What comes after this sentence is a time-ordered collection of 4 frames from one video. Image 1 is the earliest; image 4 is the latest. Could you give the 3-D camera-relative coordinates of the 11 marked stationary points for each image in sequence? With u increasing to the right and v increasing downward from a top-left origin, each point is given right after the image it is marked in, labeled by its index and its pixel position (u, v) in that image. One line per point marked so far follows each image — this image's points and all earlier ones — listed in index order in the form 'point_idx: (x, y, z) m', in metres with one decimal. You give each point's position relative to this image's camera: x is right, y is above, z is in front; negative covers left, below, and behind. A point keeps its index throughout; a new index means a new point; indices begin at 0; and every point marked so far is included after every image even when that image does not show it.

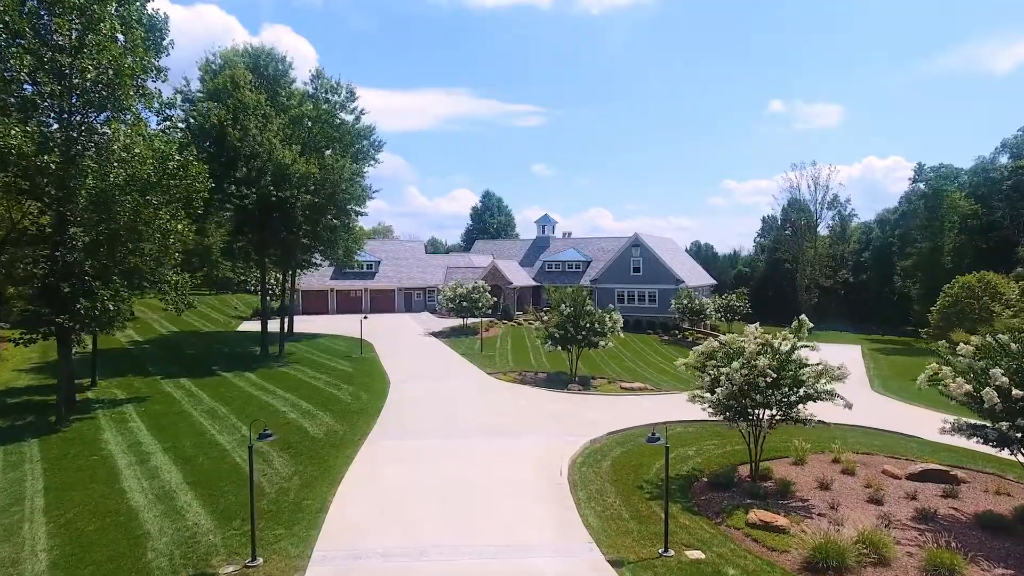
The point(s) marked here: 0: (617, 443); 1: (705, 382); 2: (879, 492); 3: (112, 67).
0: (+3.0, -4.4, +17.0) m
1: (+4.5, -2.2, +13.9) m
2: (+8.3, -4.6, +13.4) m
3: (-11.7, +6.4, +17.3) m
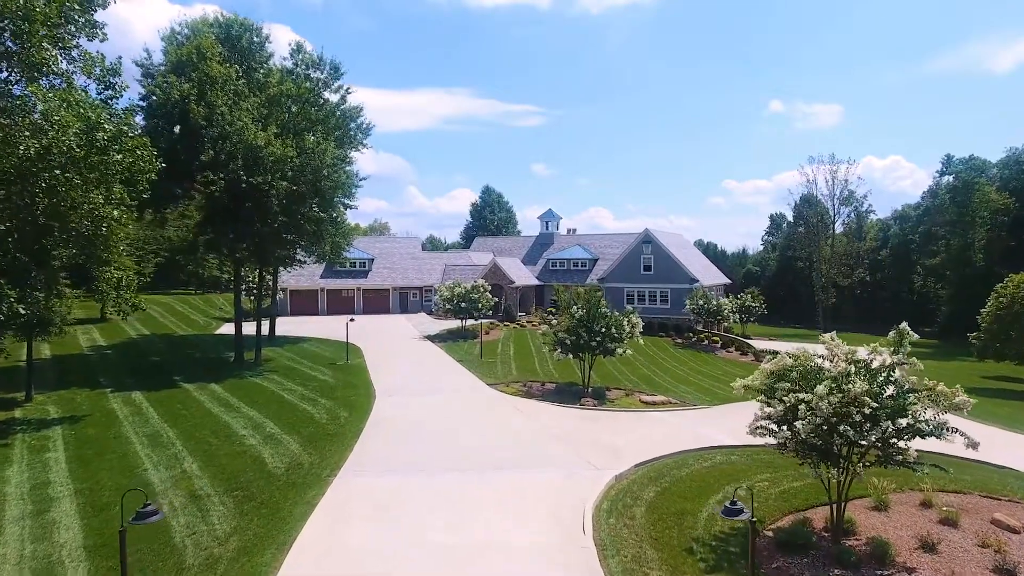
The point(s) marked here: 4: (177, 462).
0: (+3.1, -4.4, +13.7) m
1: (+4.6, -2.2, +10.6) m
2: (+8.4, -4.6, +10.1) m
3: (-11.5, +6.5, +14.1) m
4: (-7.8, -4.1, +13.9) m
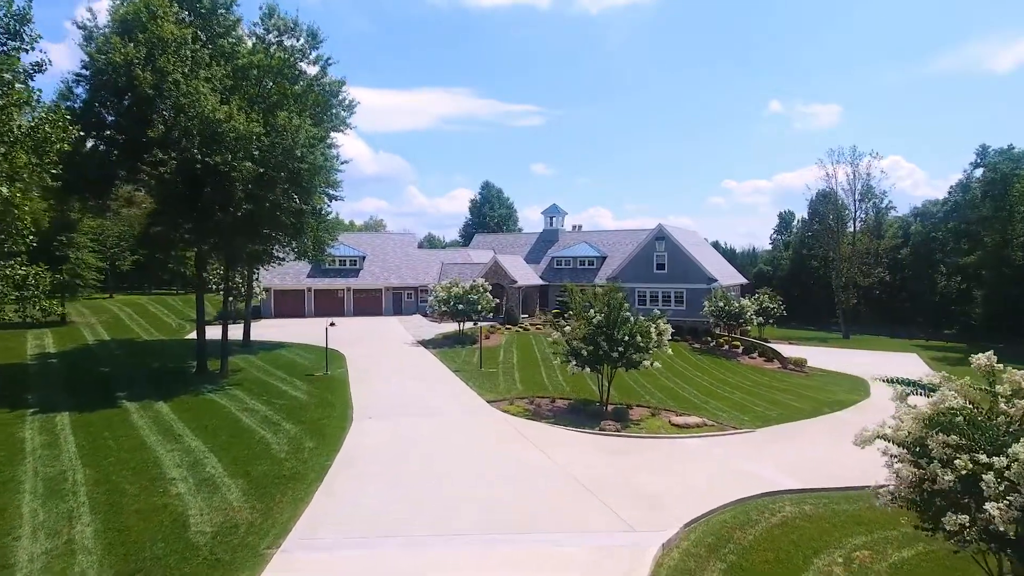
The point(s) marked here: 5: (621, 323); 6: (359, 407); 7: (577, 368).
0: (+3.3, -4.4, +10.1) m
1: (+4.8, -2.2, +6.9) m
2: (+8.6, -4.6, +6.5) m
3: (-11.3, +6.5, +10.4) m
4: (-7.6, -4.1, +10.3) m
5: (+3.5, -1.1, +19.2) m
6: (-4.8, -3.8, +18.9) m
7: (+2.2, -2.6, +19.7) m
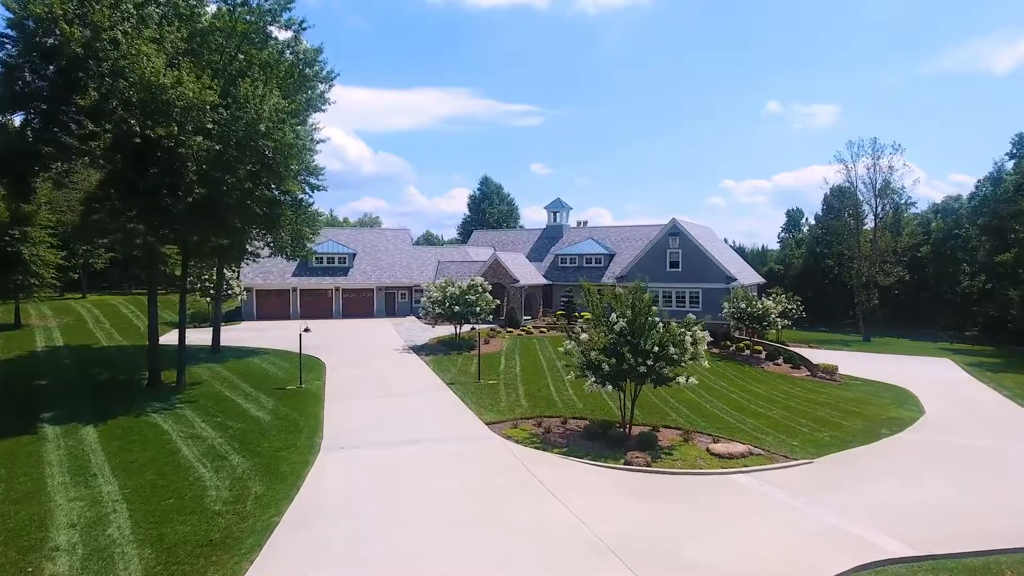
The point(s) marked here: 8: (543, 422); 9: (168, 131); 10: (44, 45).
0: (+3.4, -4.4, +6.7) m
1: (+4.9, -2.2, +3.6) m
2: (+8.7, -4.6, +3.2) m
3: (-11.2, +6.5, +7.0) m
4: (-7.5, -4.0, +6.9) m
5: (+3.6, -1.1, +15.9) m
6: (-4.7, -3.8, +15.6) m
7: (+2.3, -2.6, +16.4) m
8: (+0.9, -3.8, +17.3) m
9: (-9.6, +4.4, +16.8) m
10: (-13.7, +7.2, +17.7) m
